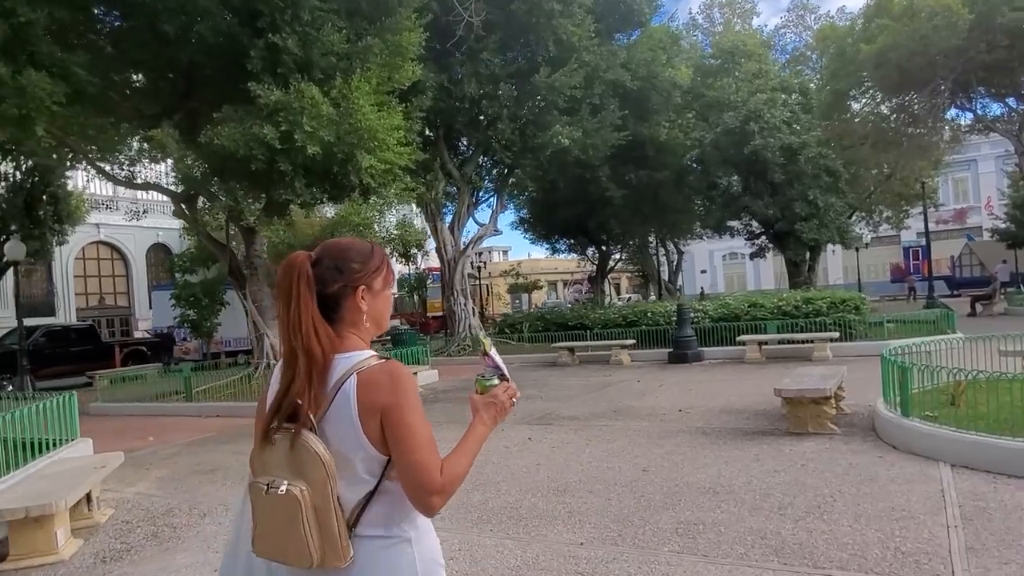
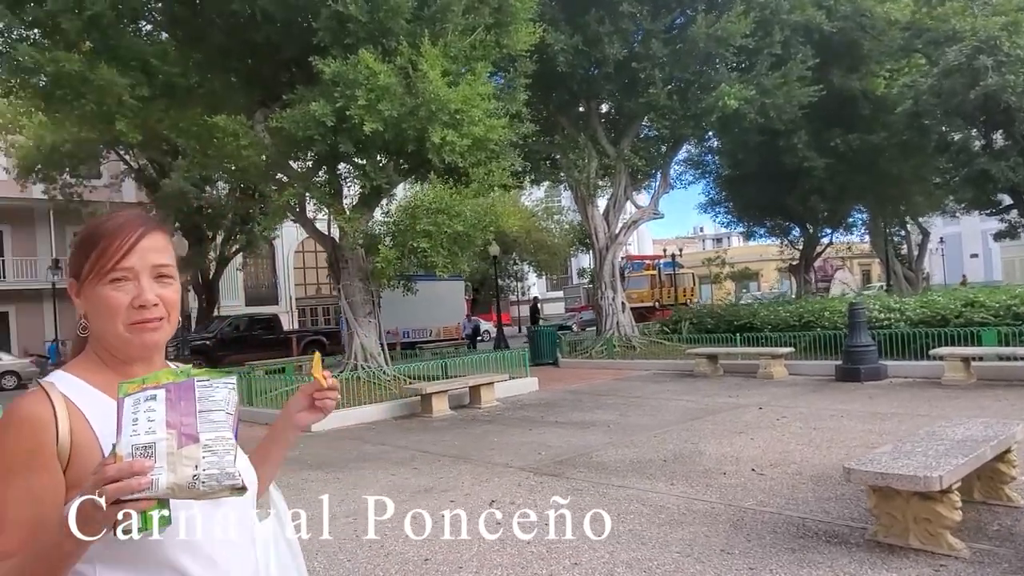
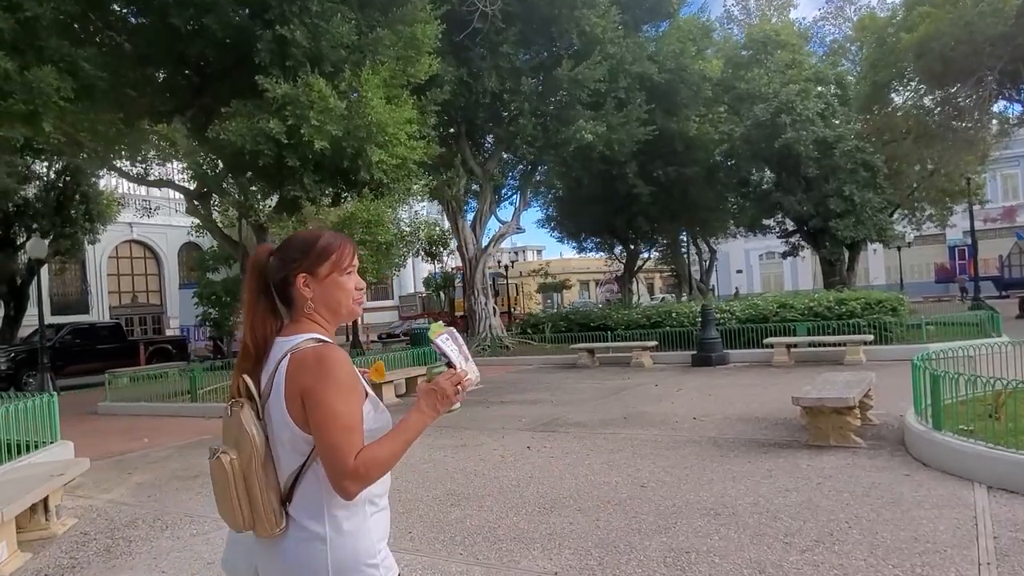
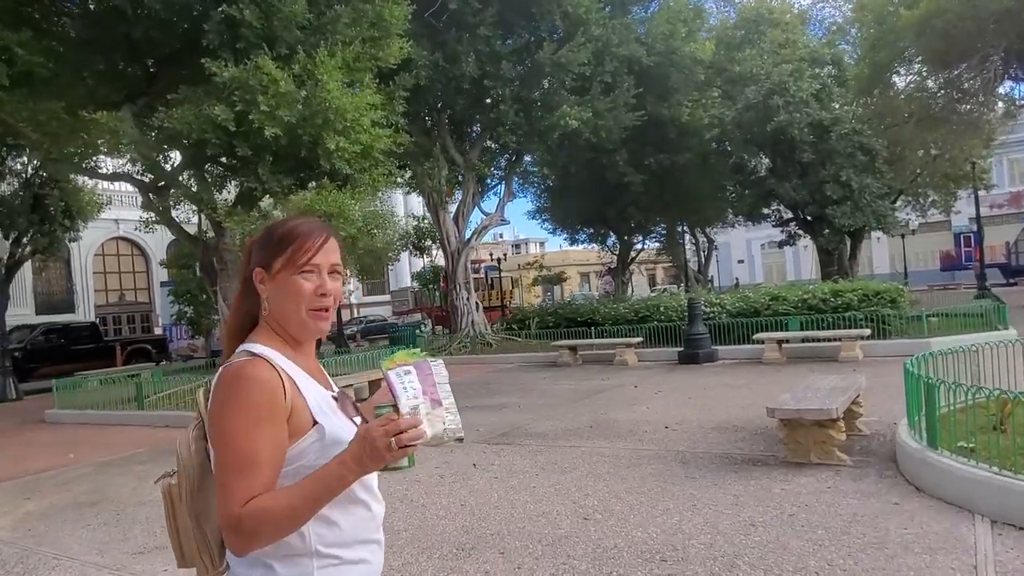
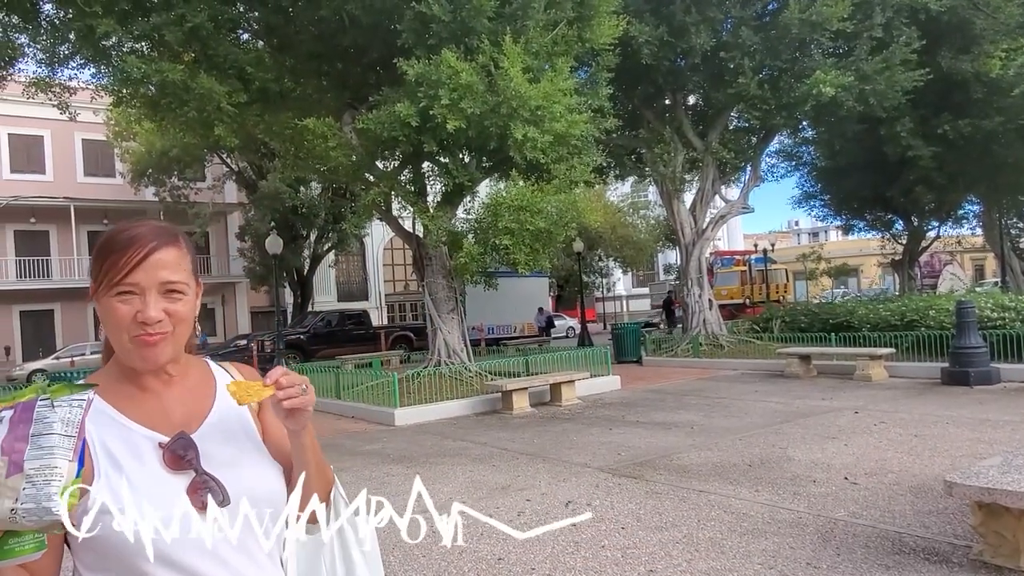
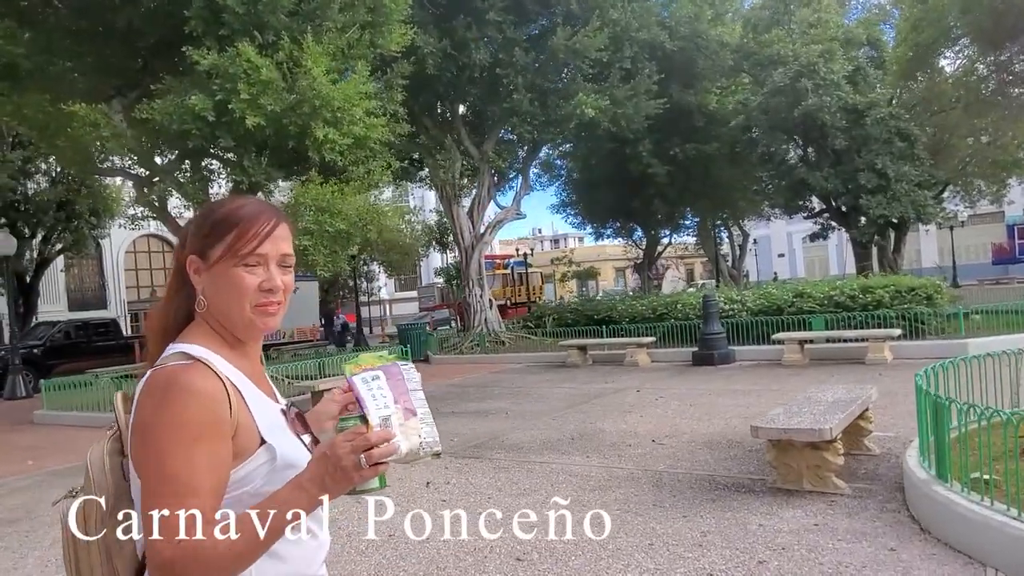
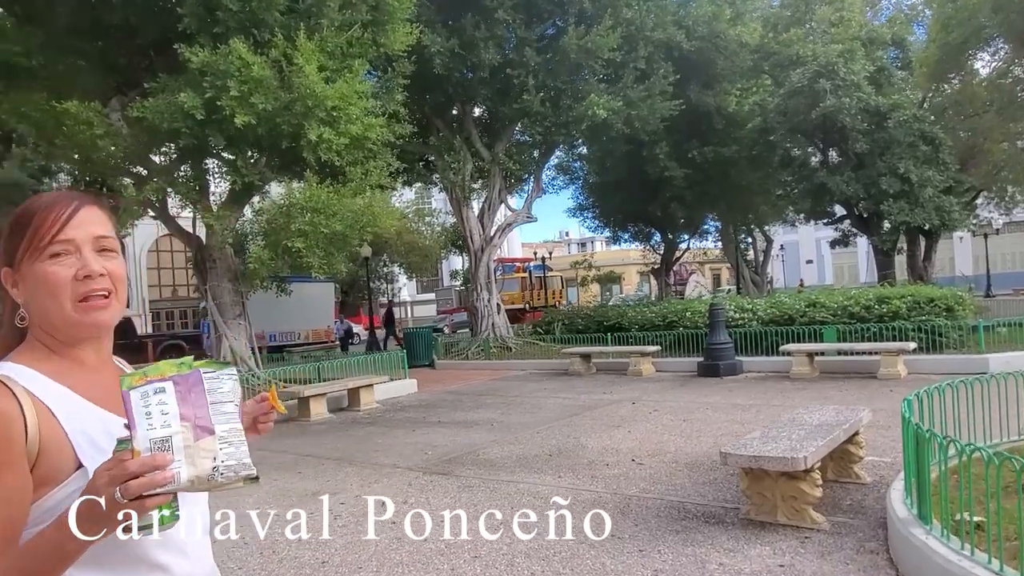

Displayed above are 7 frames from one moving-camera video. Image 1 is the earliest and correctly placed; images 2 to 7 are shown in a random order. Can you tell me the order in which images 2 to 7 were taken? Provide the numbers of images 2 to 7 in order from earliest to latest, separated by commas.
3, 4, 6, 7, 2, 5
